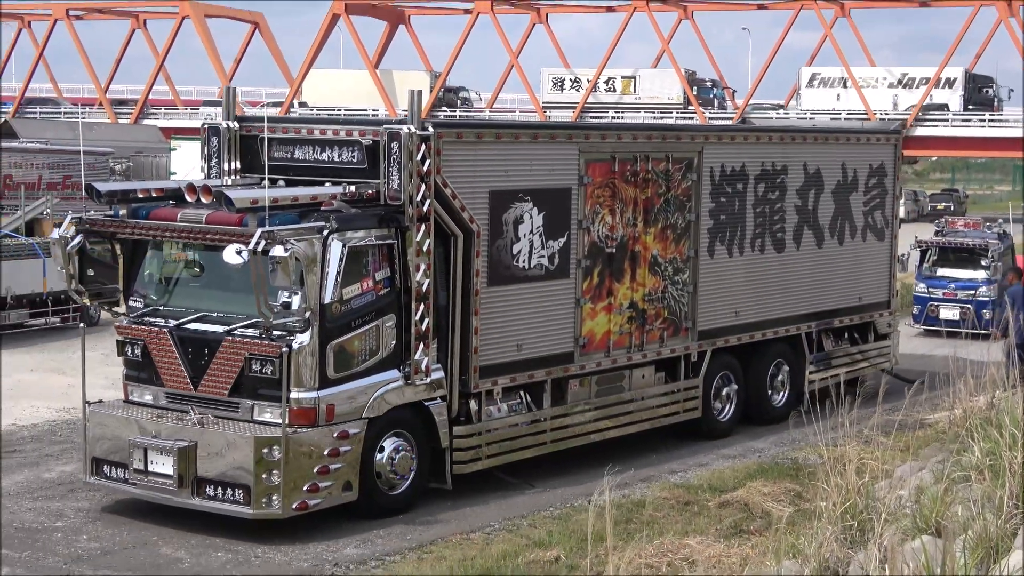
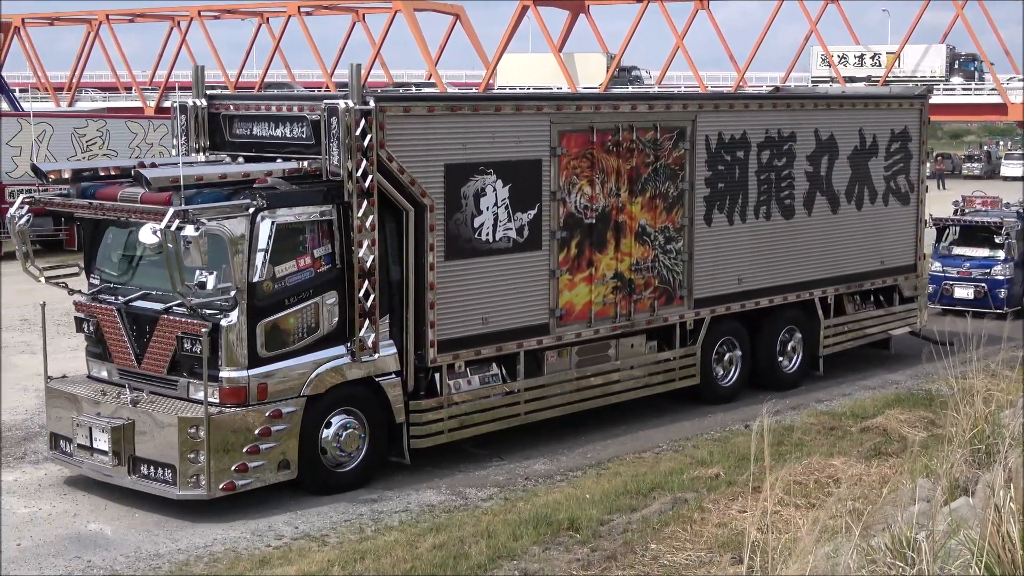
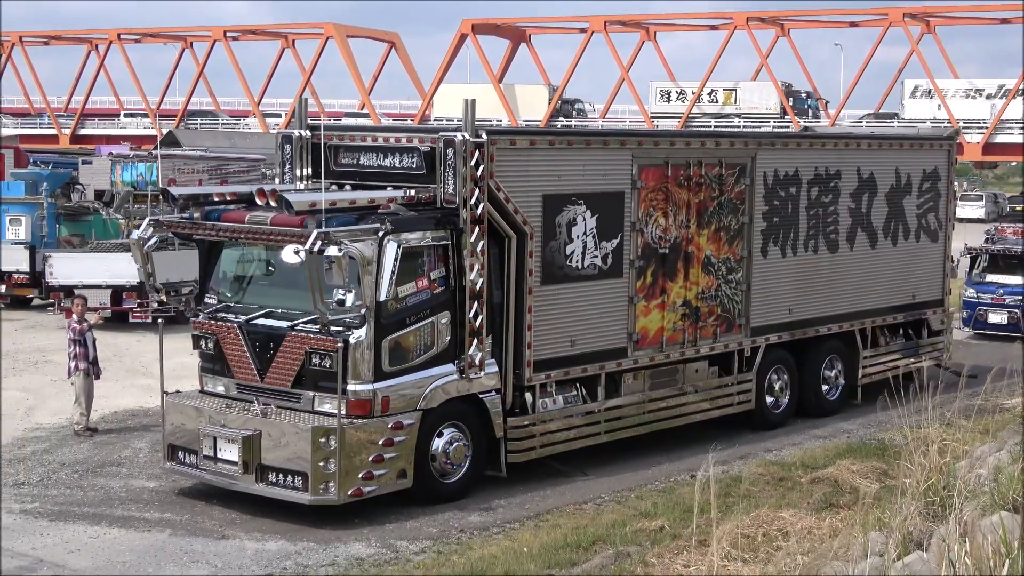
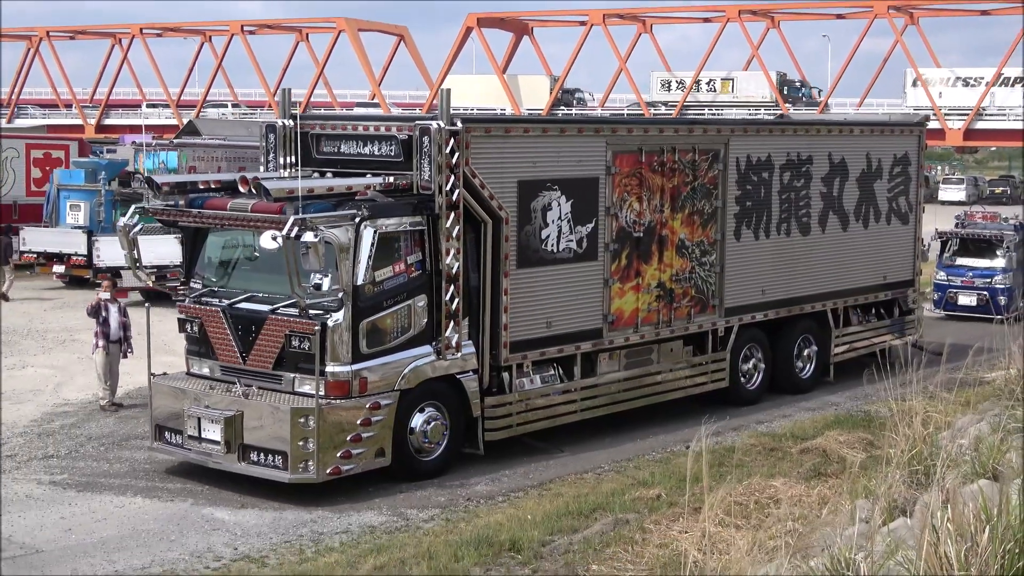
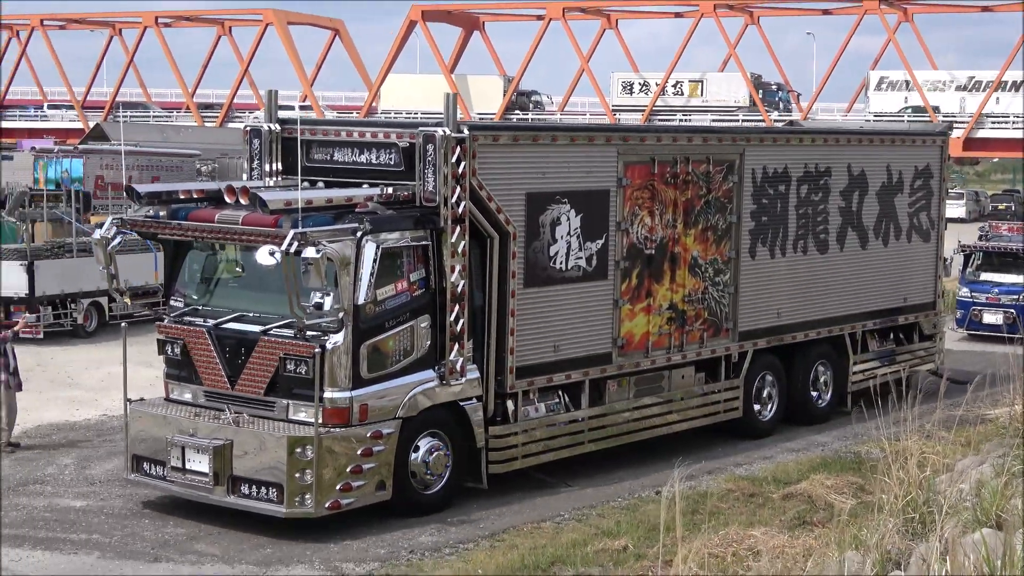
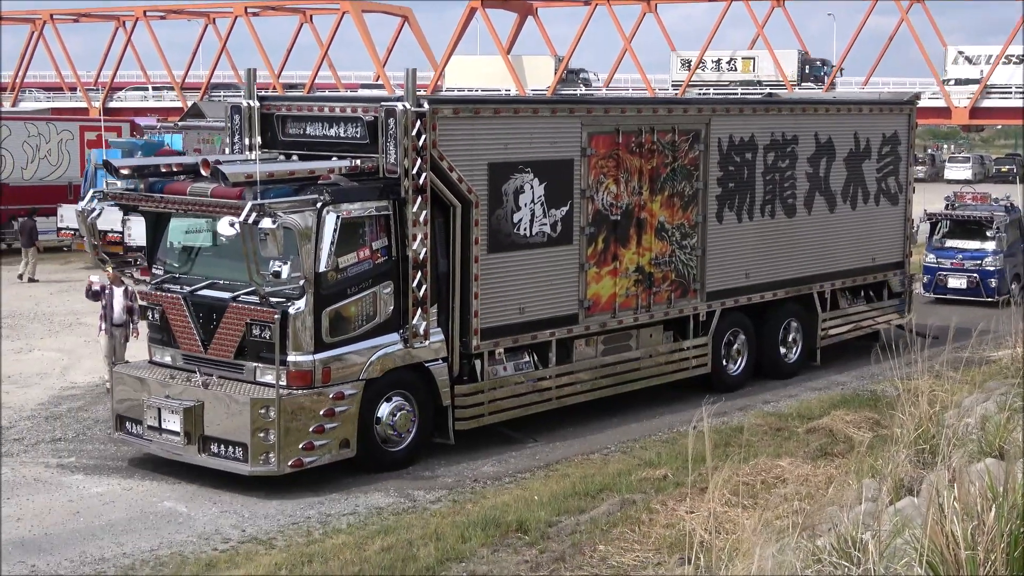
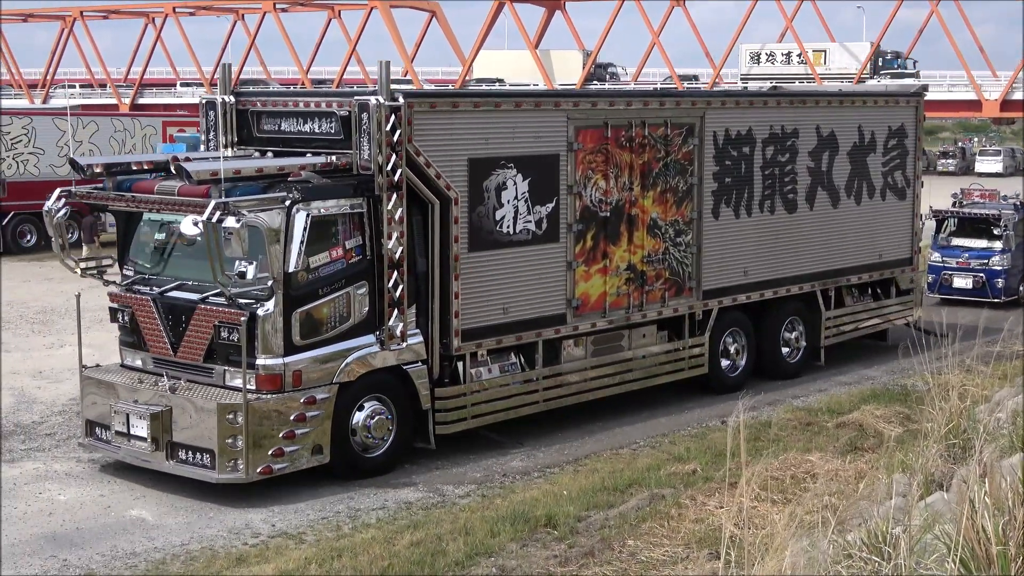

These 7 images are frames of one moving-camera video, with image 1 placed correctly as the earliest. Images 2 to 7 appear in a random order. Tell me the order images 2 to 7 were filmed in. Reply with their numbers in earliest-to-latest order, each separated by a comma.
5, 3, 4, 6, 7, 2
